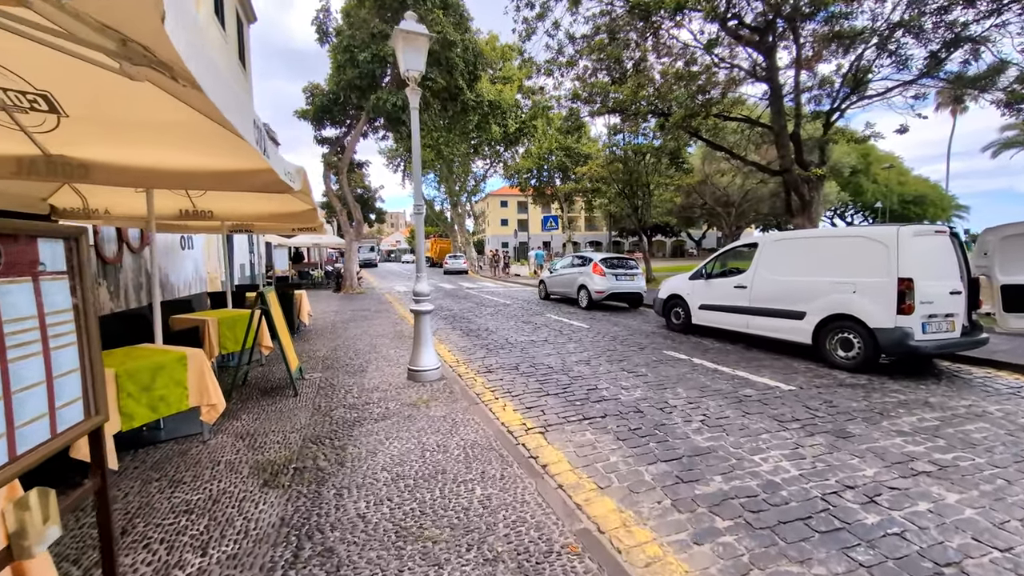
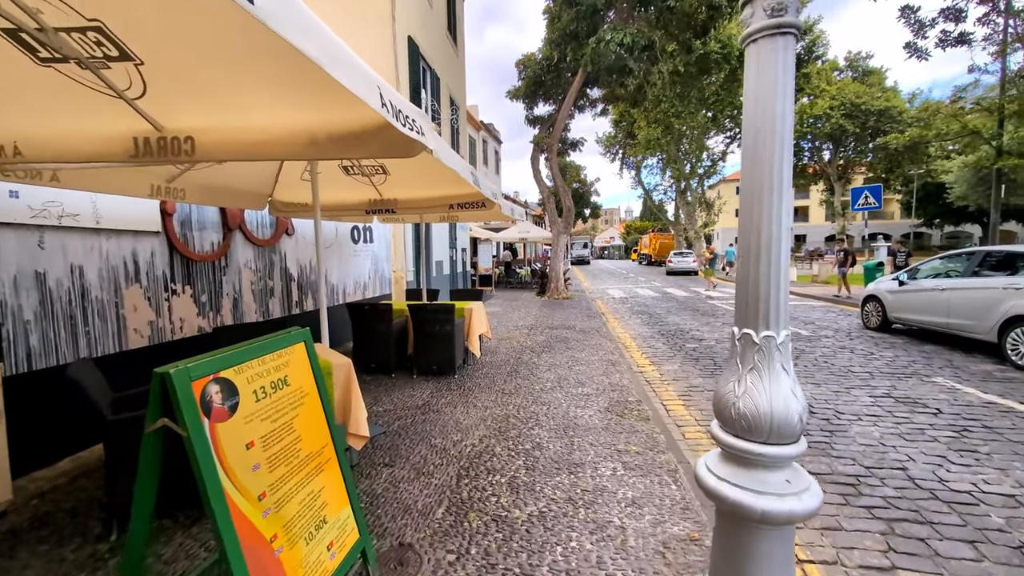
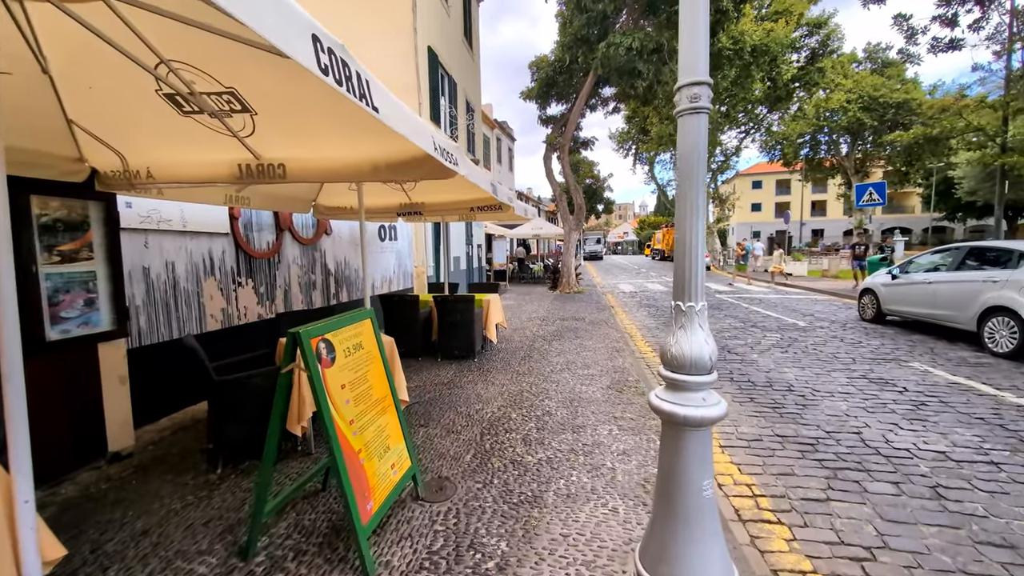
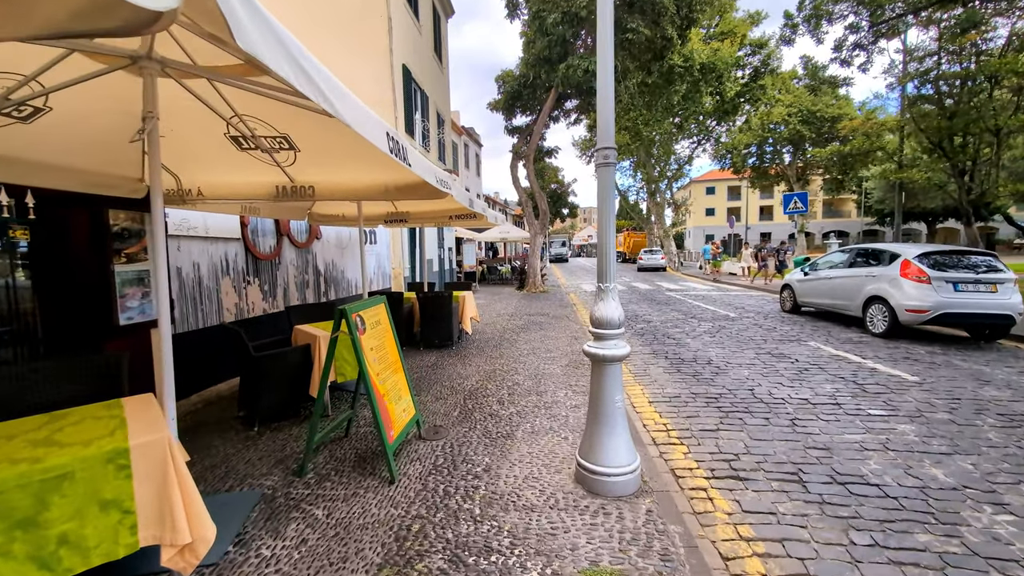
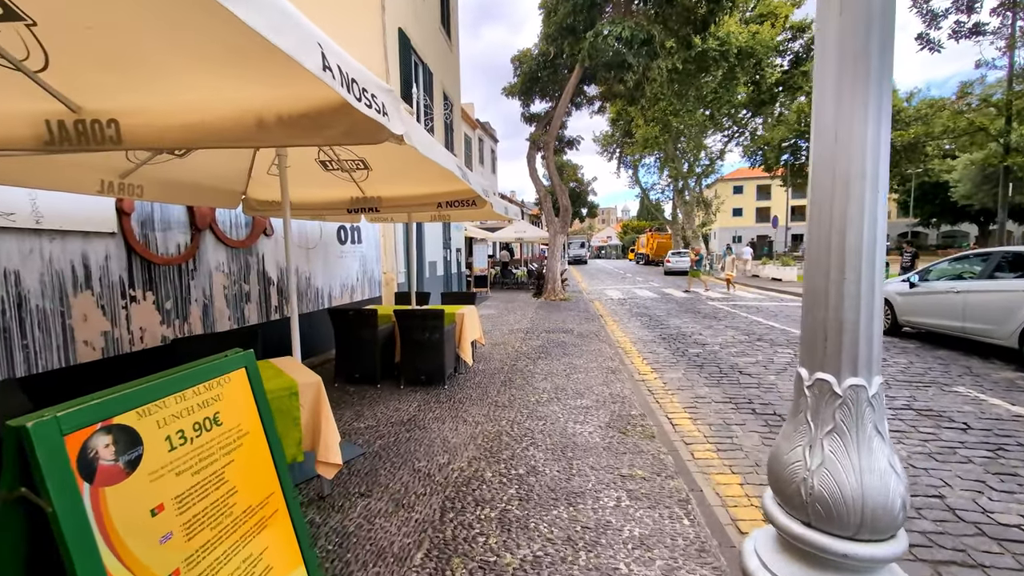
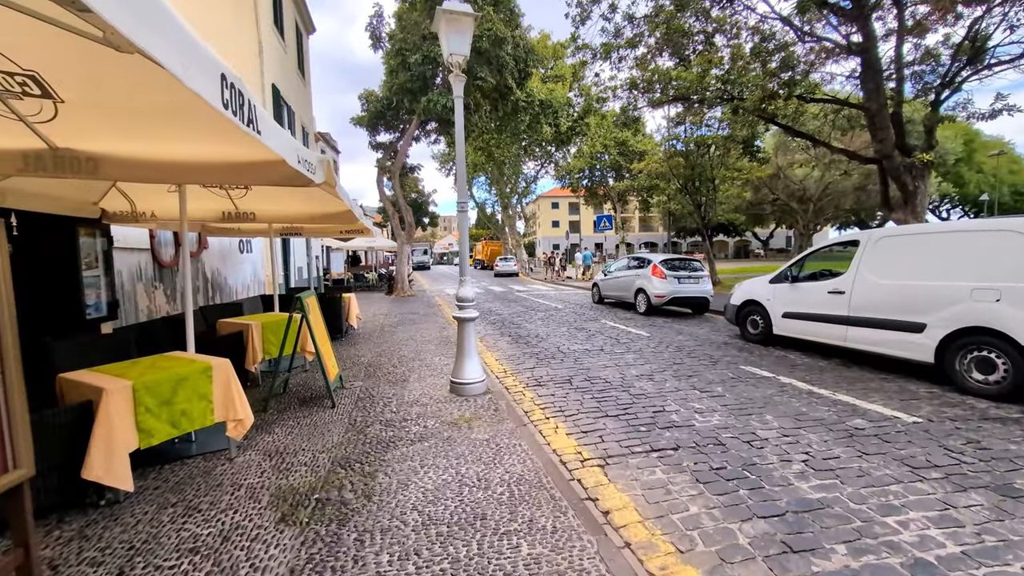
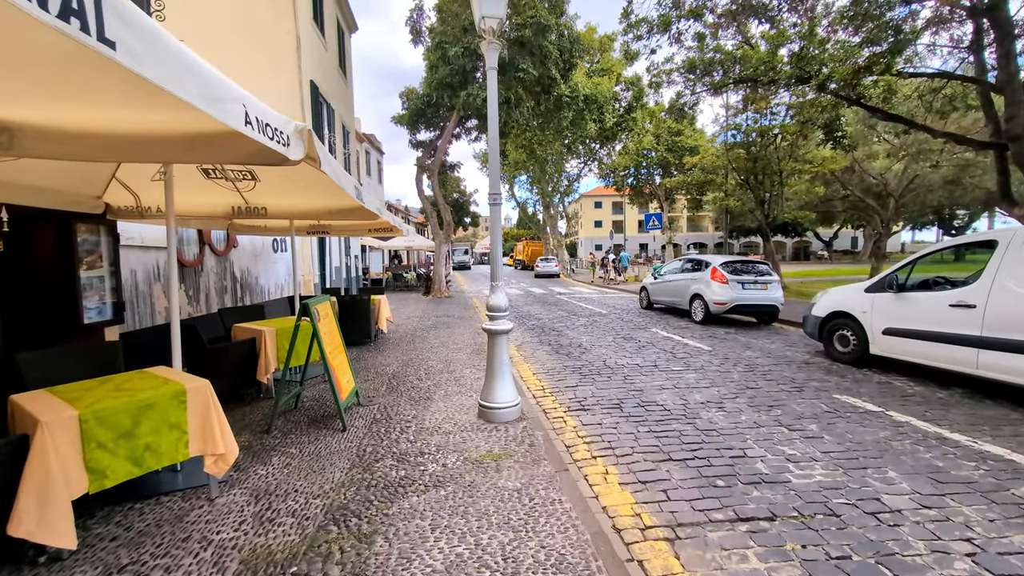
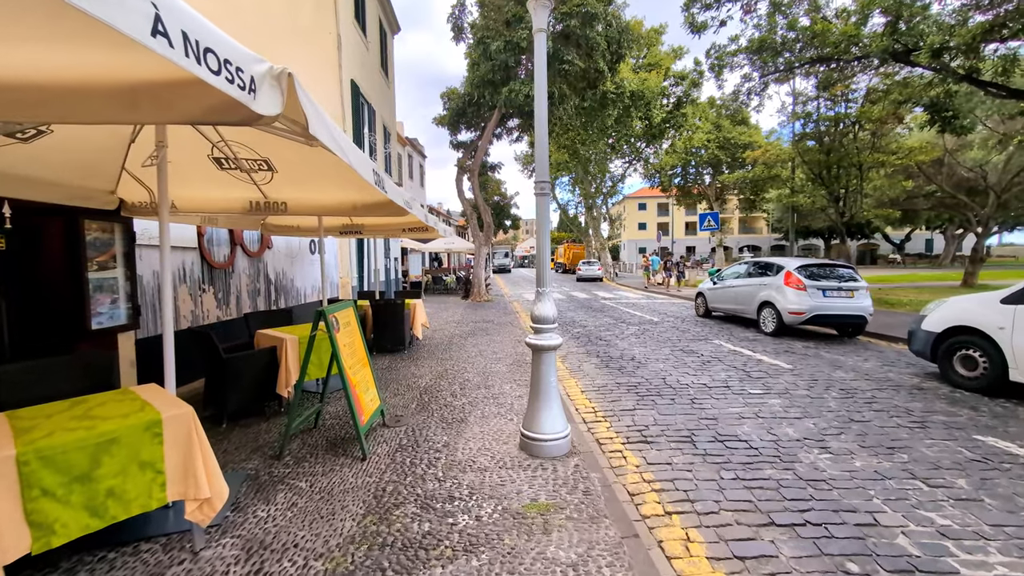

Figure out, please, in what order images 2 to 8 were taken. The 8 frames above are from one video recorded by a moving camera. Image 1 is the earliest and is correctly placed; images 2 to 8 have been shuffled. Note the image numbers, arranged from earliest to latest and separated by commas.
6, 7, 8, 4, 3, 2, 5
